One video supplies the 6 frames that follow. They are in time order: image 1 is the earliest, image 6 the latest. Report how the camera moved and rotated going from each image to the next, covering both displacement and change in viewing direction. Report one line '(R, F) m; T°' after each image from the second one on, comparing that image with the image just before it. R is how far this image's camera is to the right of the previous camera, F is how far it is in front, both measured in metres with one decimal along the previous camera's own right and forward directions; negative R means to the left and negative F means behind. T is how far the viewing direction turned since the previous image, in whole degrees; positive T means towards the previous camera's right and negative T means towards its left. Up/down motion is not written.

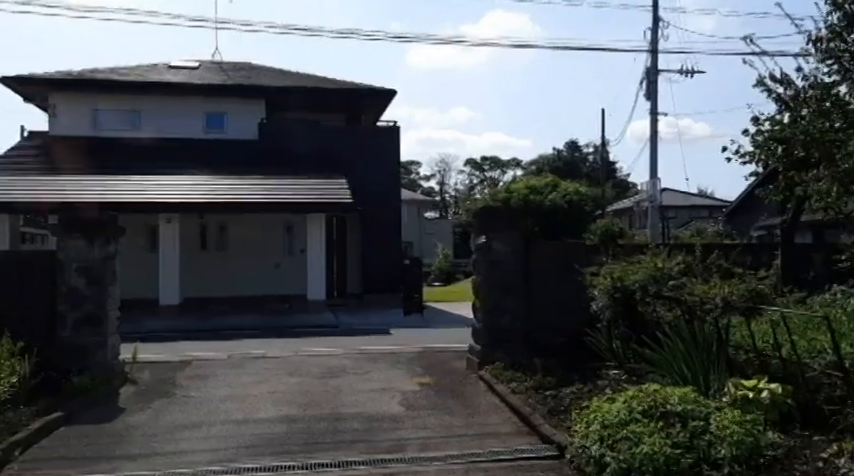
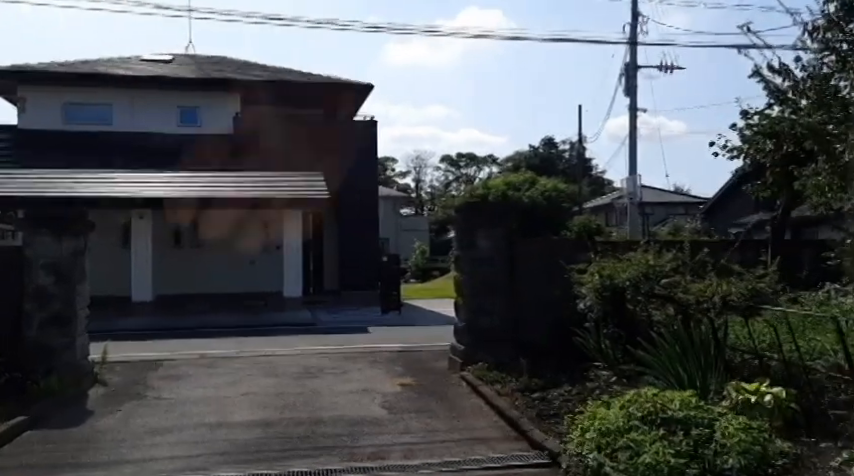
(-0.1, +0.3) m; +2°
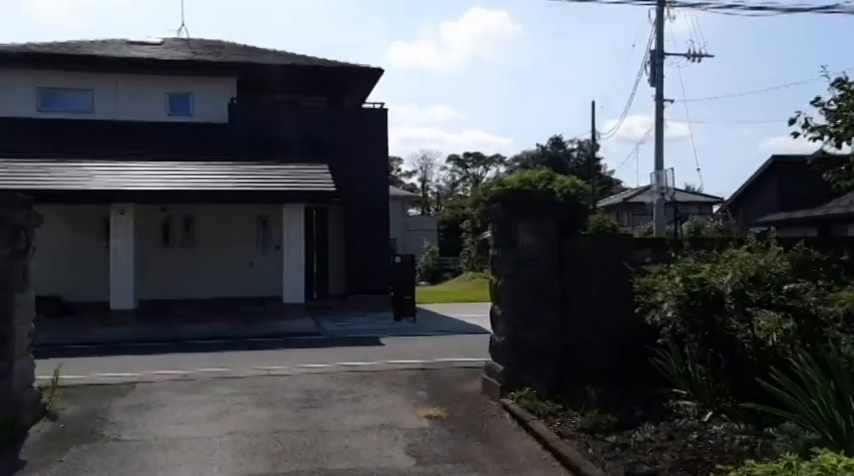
(-0.2, +1.6) m; 0°
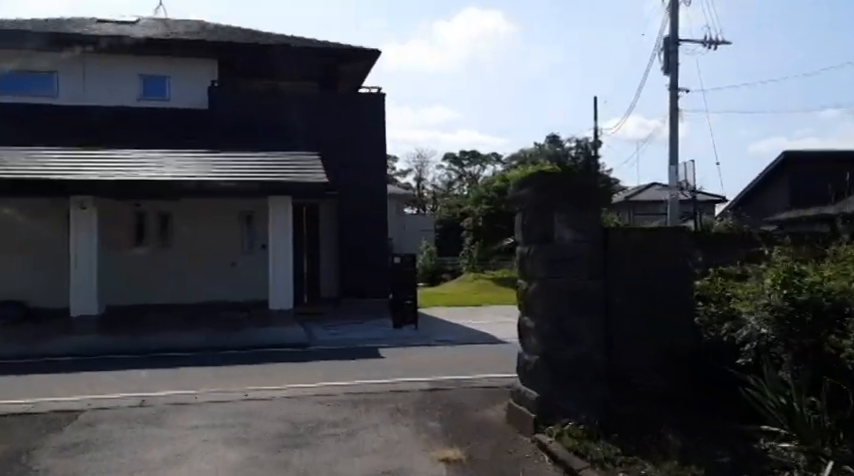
(-0.1, +1.4) m; 0°
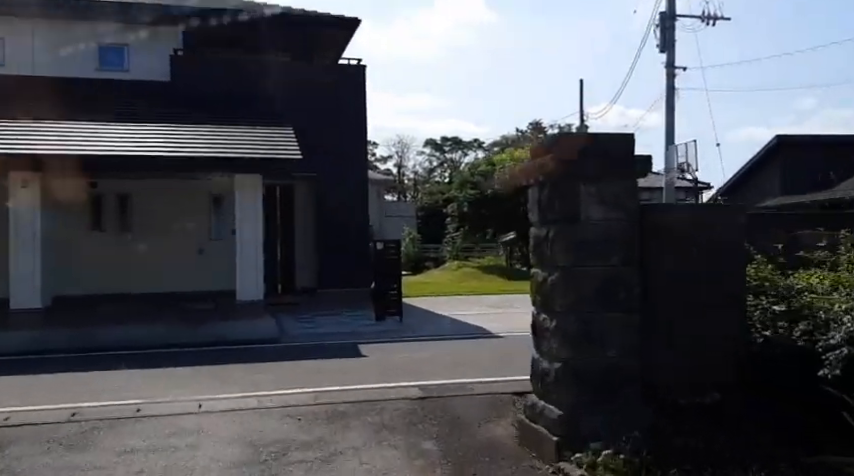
(-0.1, +1.1) m; +2°
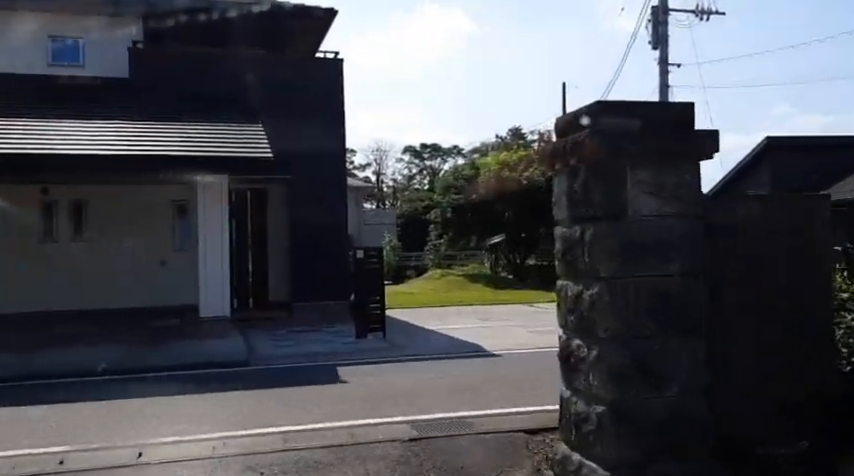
(-0.1, +1.1) m; +2°
